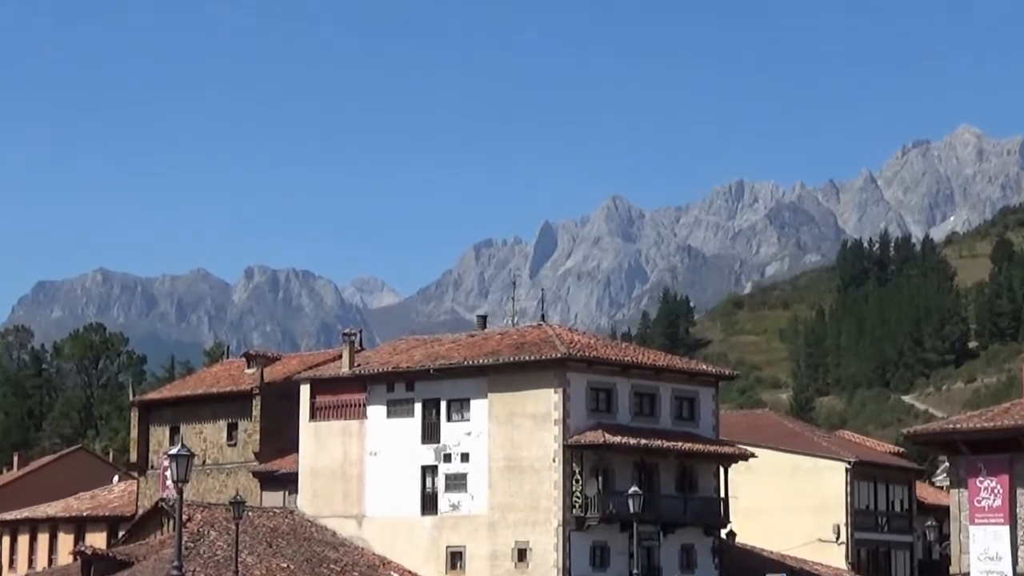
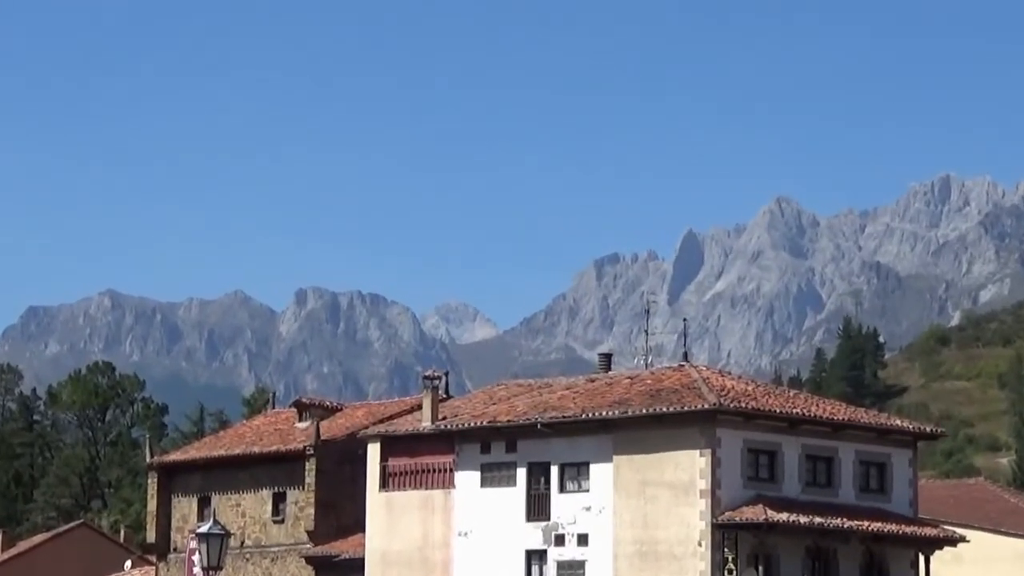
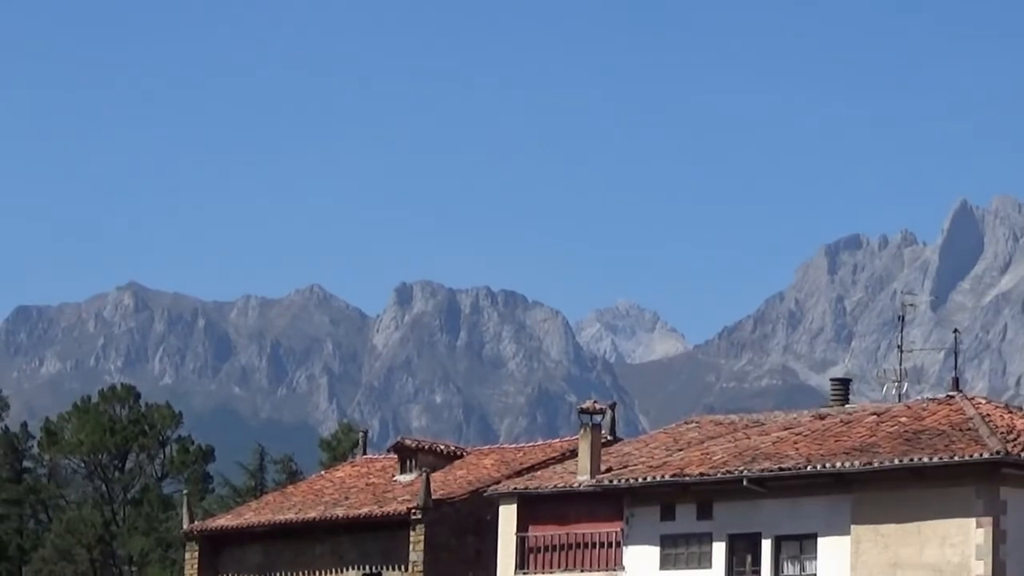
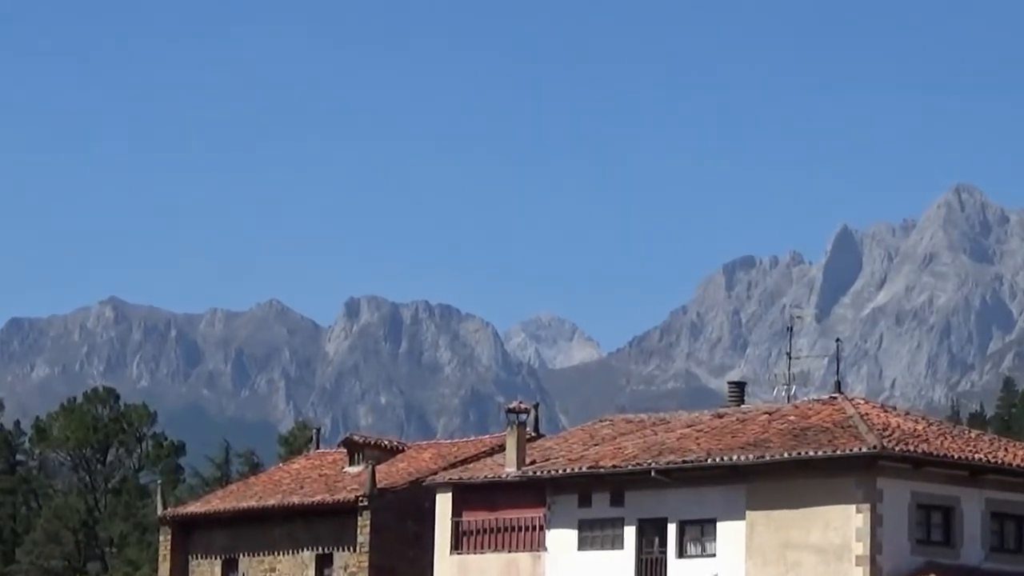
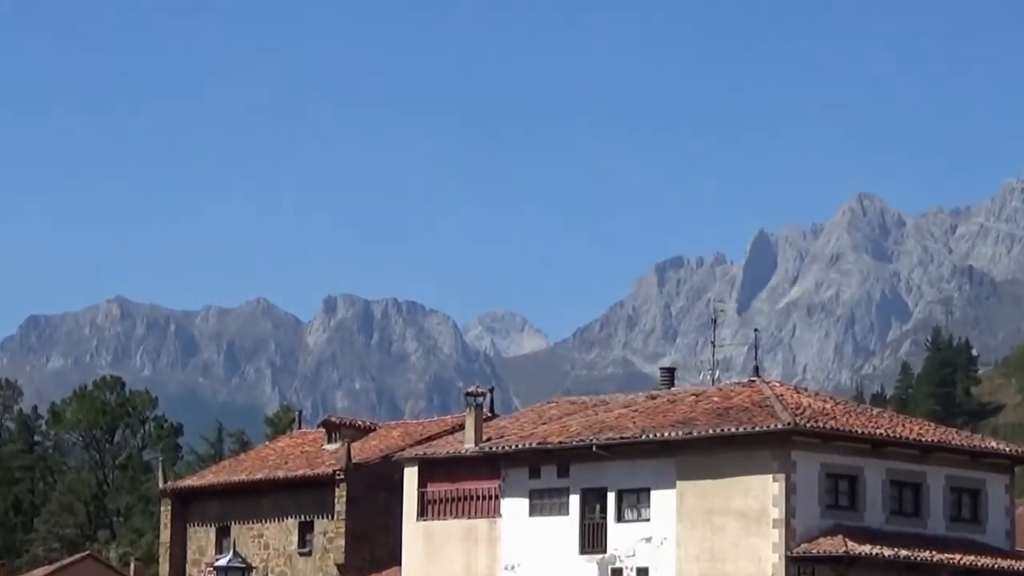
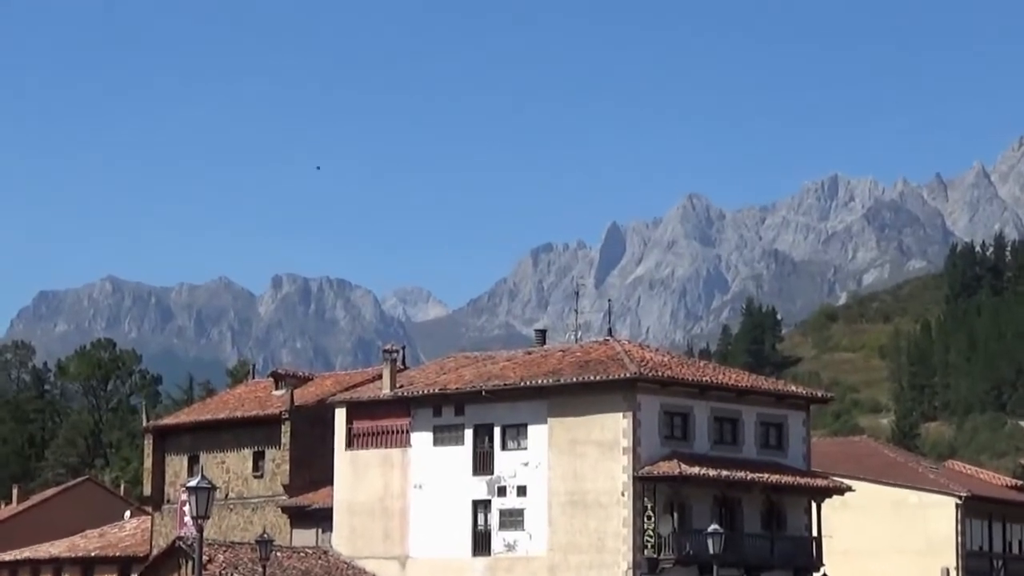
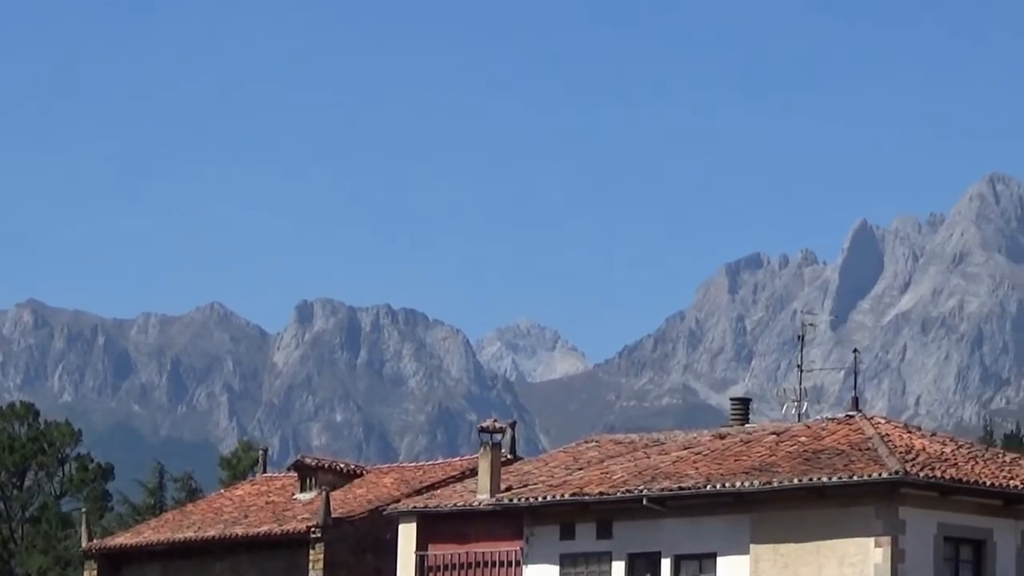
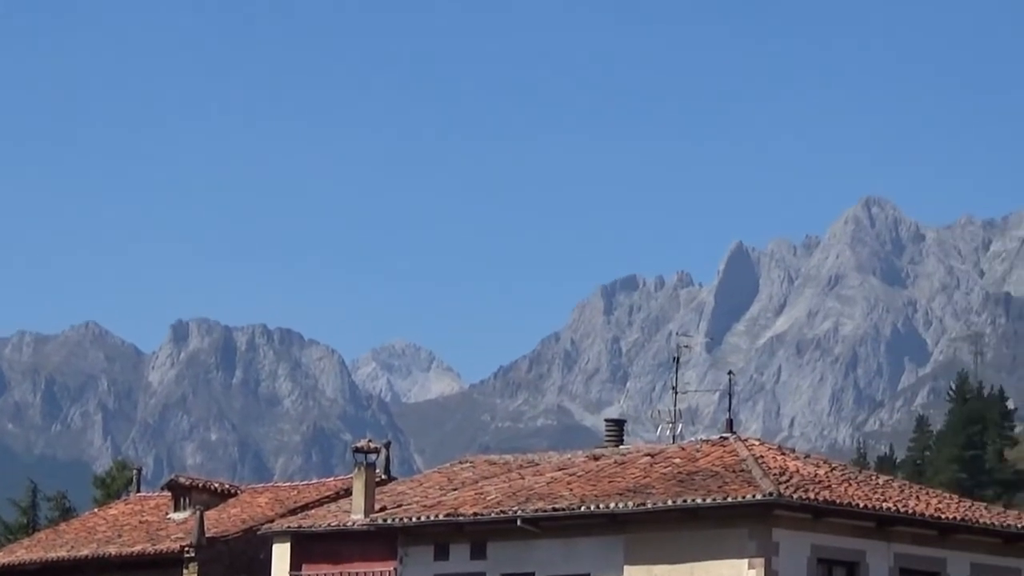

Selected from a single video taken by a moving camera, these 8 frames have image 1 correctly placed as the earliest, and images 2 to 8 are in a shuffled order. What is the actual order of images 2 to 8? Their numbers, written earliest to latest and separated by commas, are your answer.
6, 2, 5, 4, 3, 7, 8
